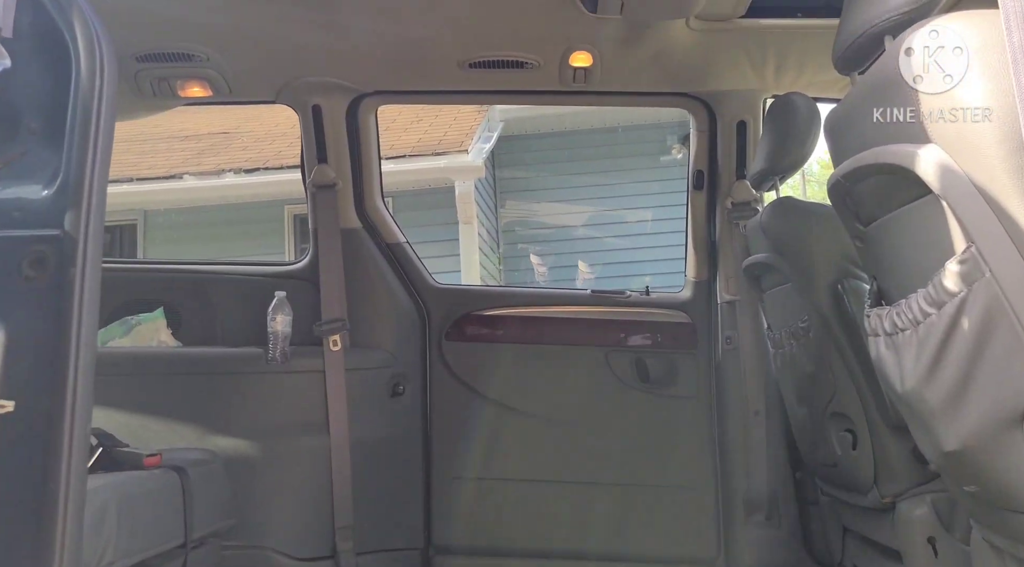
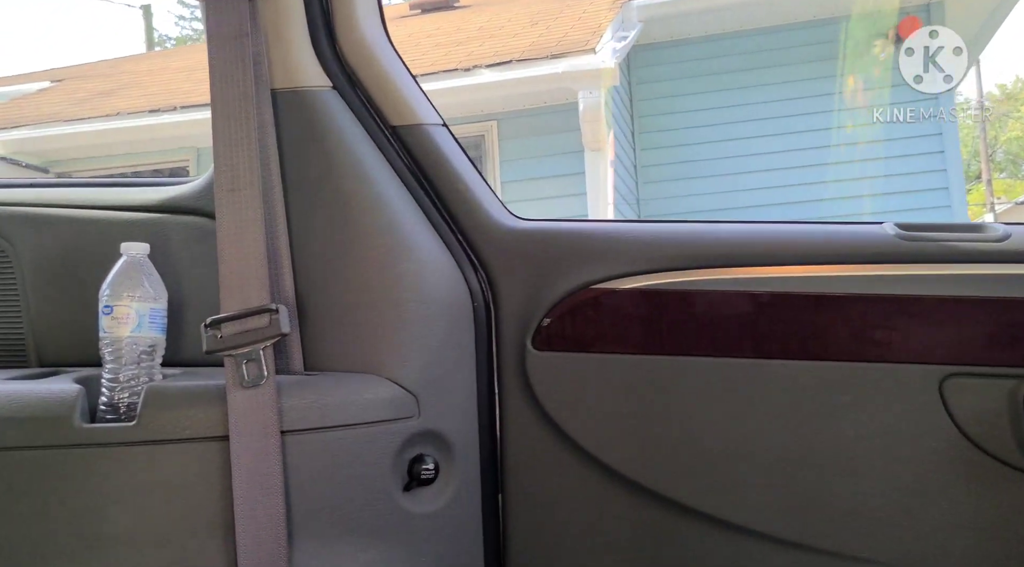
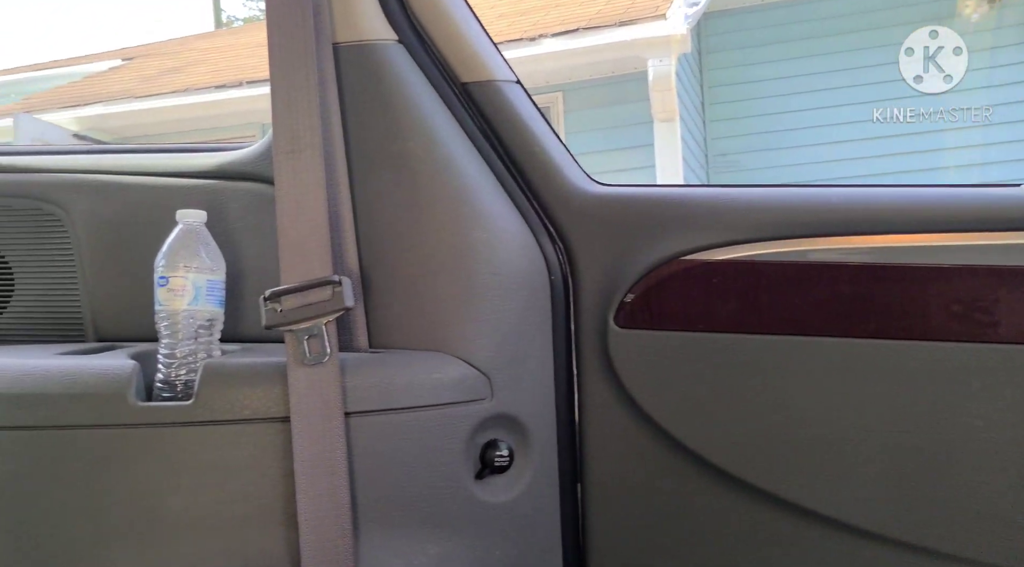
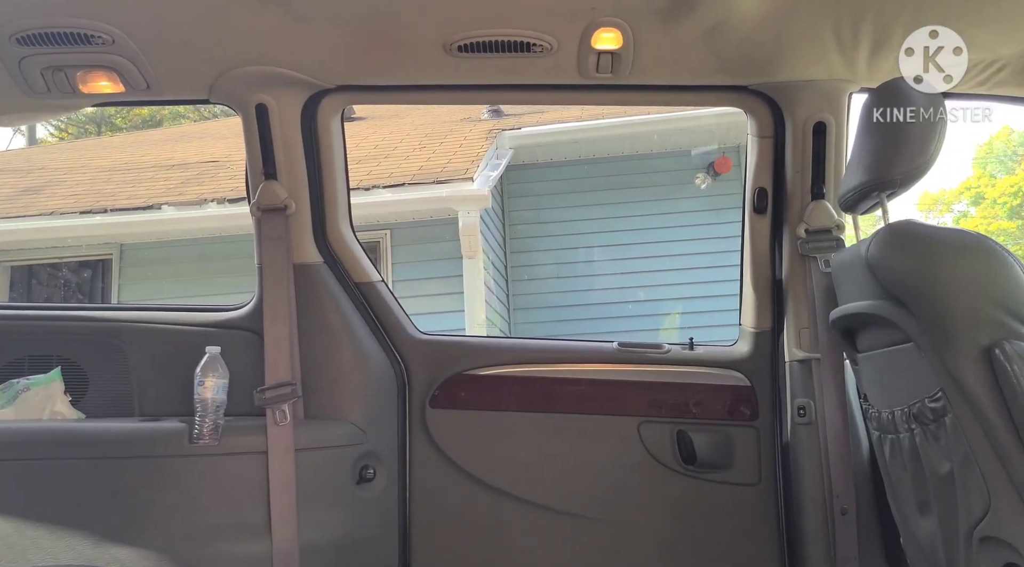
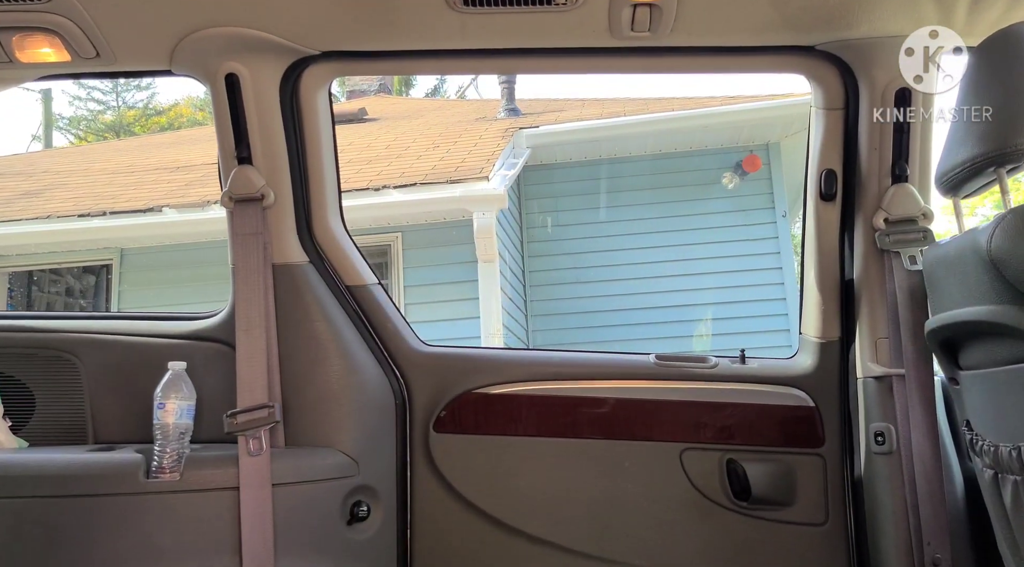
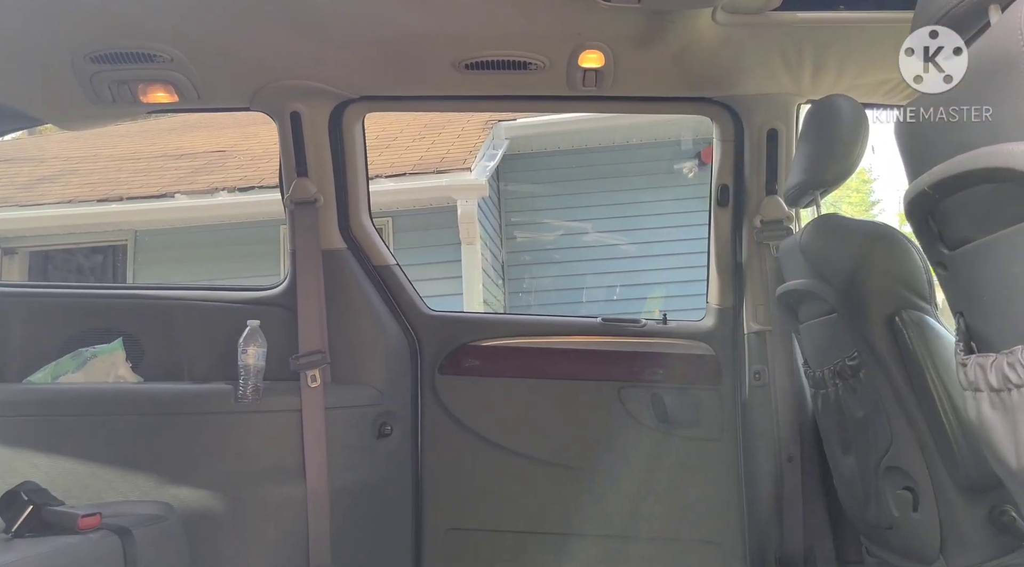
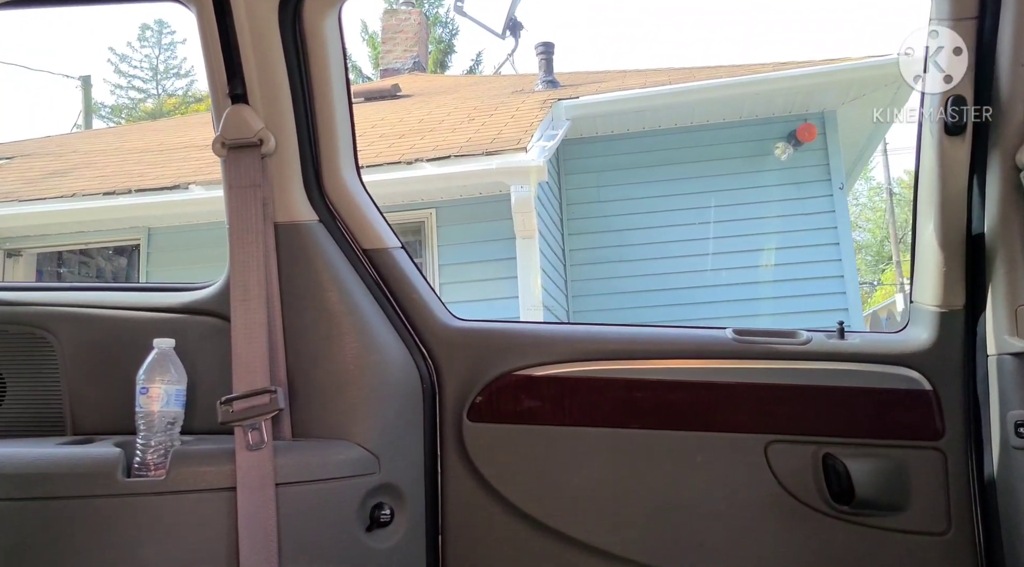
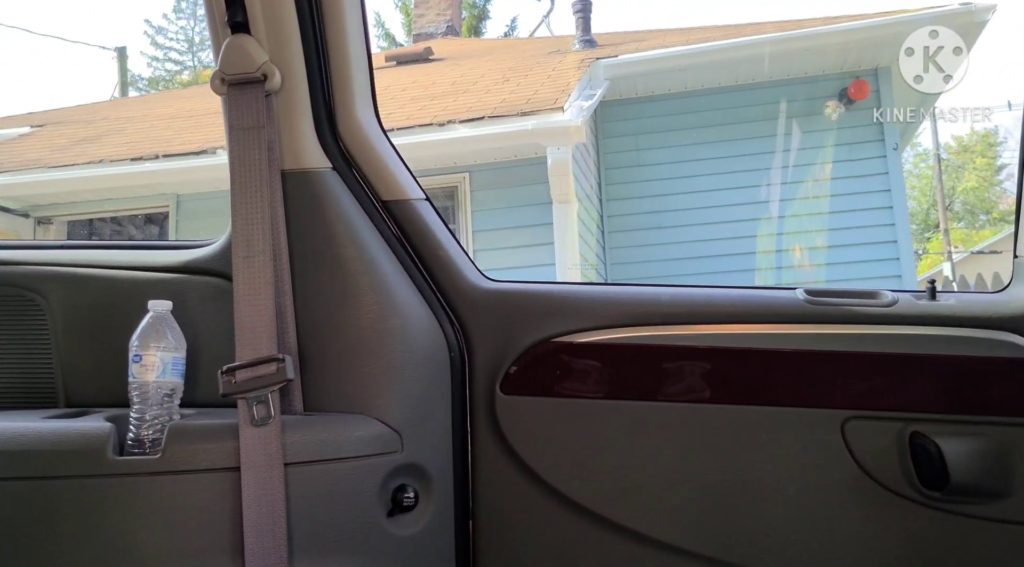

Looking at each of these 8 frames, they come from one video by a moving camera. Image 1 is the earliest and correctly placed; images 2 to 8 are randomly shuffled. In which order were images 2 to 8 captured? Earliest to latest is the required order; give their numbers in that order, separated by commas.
6, 4, 5, 7, 8, 2, 3
